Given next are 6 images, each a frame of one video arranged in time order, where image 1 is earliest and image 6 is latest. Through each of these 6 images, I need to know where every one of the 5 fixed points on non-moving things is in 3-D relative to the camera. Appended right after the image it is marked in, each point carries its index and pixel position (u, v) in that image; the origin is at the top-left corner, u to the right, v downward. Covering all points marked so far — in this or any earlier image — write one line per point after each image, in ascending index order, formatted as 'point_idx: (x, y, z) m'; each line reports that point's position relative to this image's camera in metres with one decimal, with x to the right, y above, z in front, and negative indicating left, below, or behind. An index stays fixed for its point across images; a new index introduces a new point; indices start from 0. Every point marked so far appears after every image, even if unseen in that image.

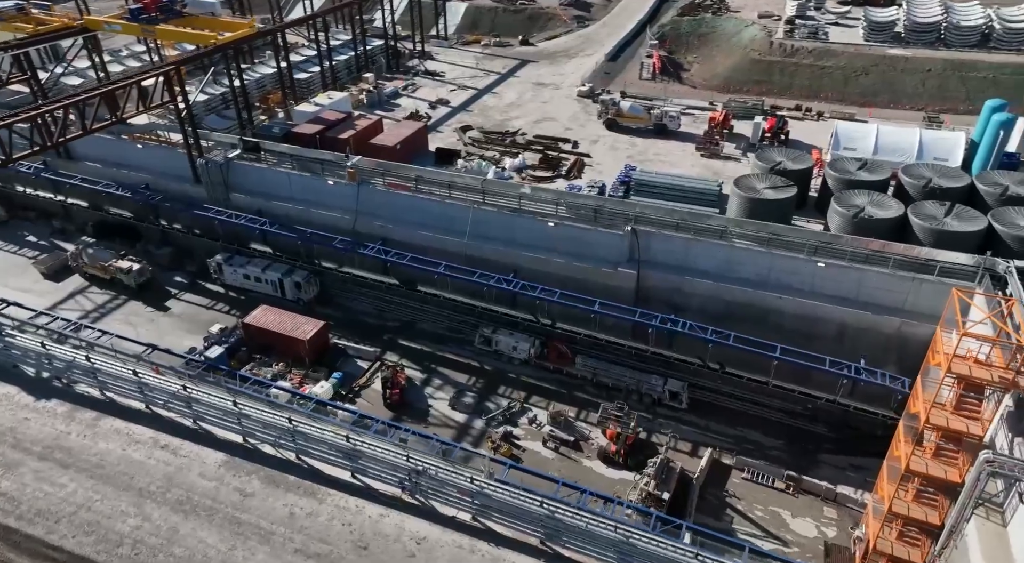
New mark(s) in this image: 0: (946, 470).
0: (+10.4, -4.5, +17.8) m
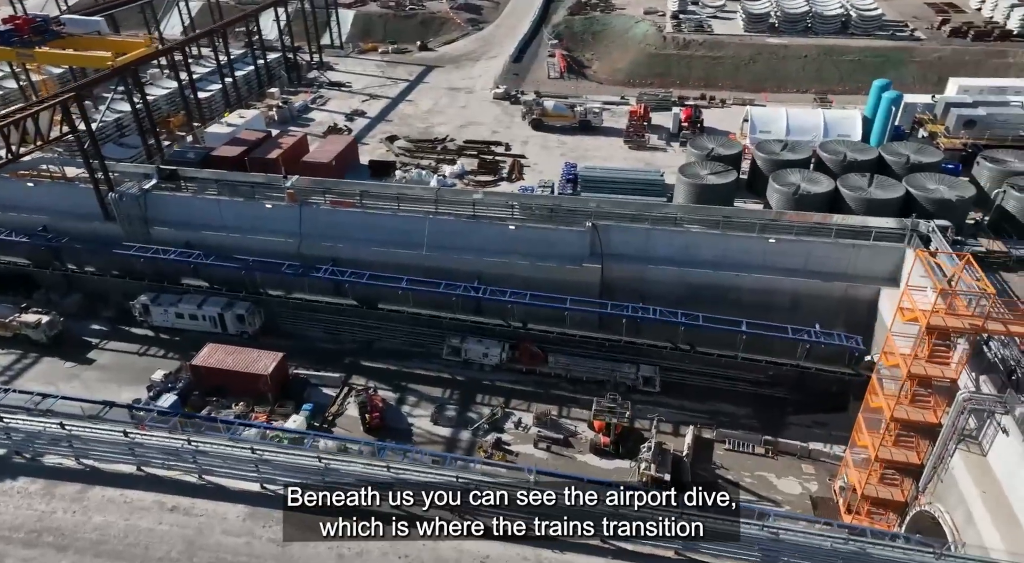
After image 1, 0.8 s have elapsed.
0: (+11.1, -3.6, +19.8) m
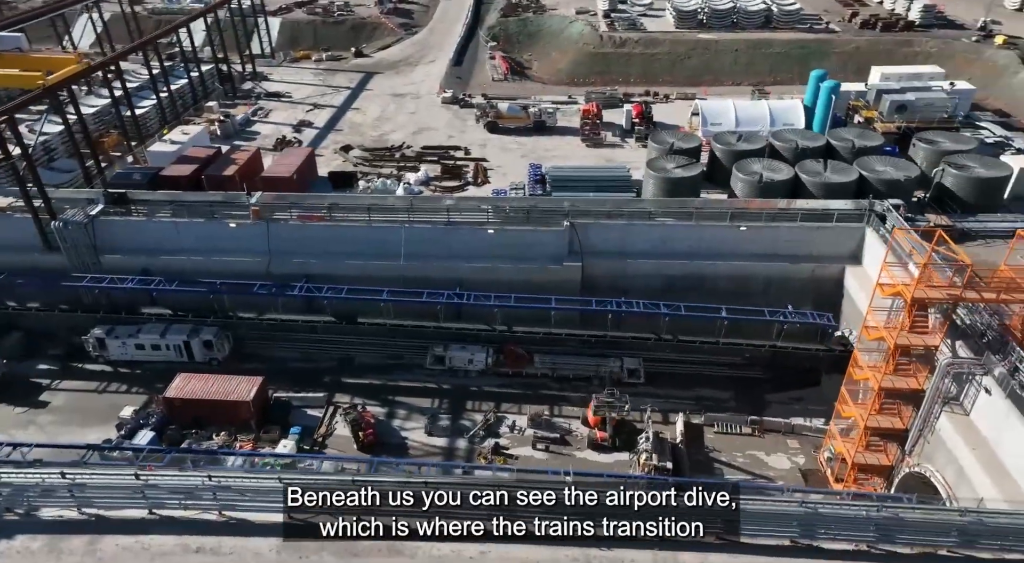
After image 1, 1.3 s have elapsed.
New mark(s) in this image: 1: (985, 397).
0: (+11.4, -2.9, +21.2) m
1: (+12.0, -3.0, +18.9) m
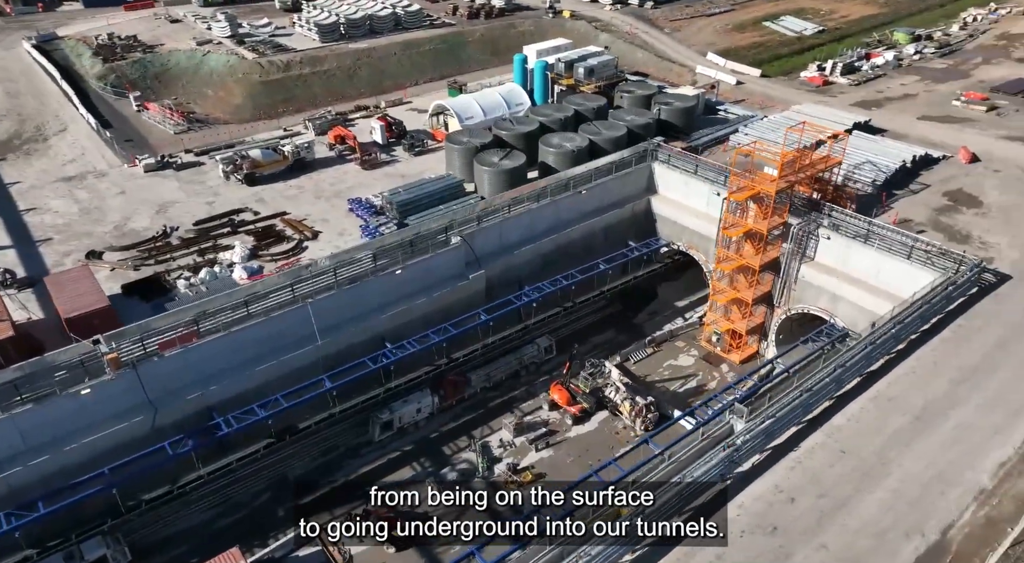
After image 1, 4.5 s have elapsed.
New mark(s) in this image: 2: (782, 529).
0: (+9.9, +1.0, +28.6) m
1: (+11.7, +1.4, +27.2) m
2: (+6.2, -5.7, +16.8) m
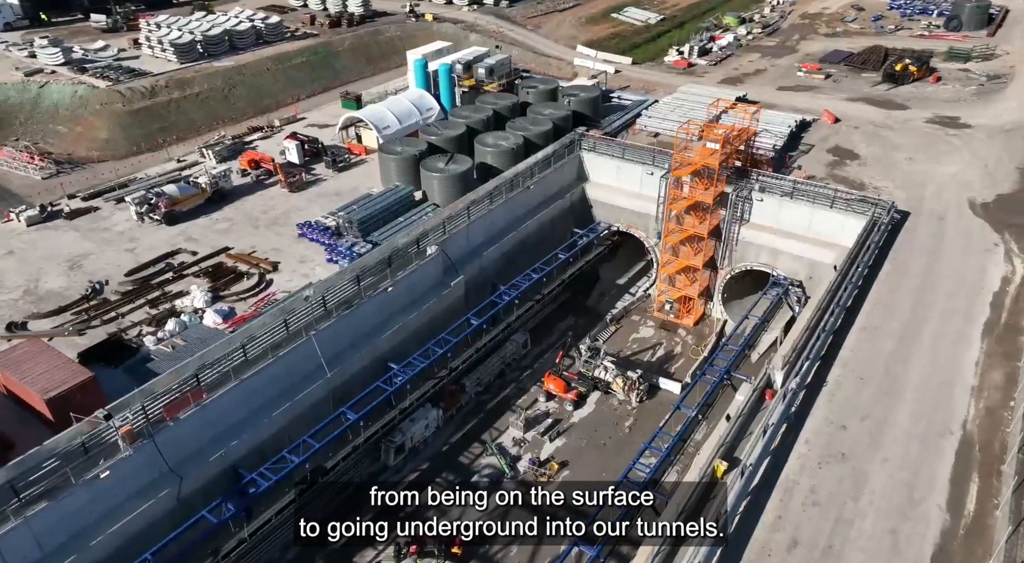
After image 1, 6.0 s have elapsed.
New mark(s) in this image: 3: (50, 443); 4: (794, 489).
0: (+8.1, +2.4, +31.3) m
1: (+10.1, +3.2, +30.4) m
2: (+8.7, -4.5, +19.0) m
3: (-10.8, -3.7, +17.1) m
4: (+7.0, -5.1, +18.1) m
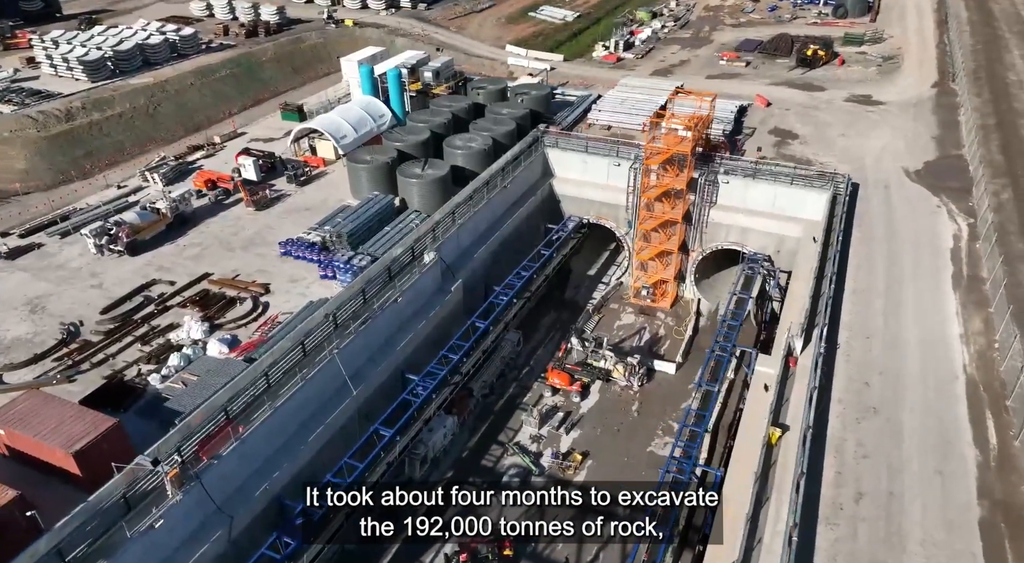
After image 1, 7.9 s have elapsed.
0: (+7.1, +3.1, +32.4) m
1: (+9.1, +4.1, +31.9) m
2: (+10.2, -3.5, +20.4) m
3: (-8.7, -4.6, +15.5) m
4: (+8.7, -4.3, +19.3) m
